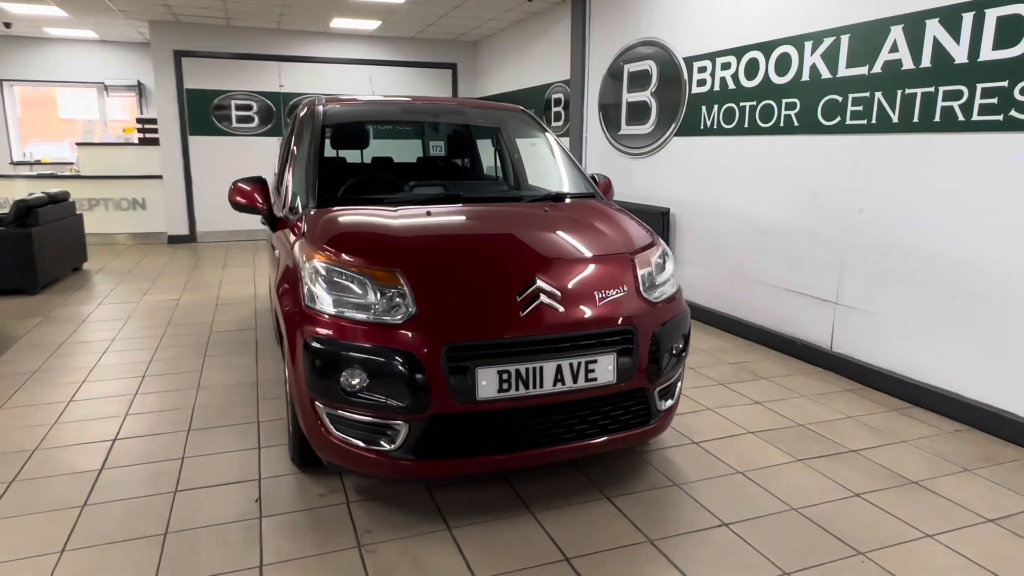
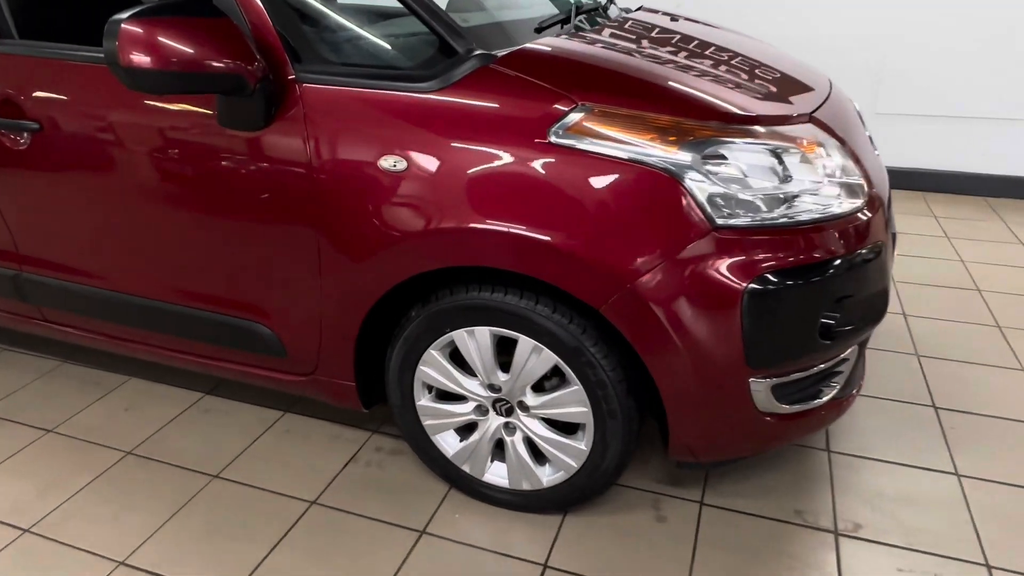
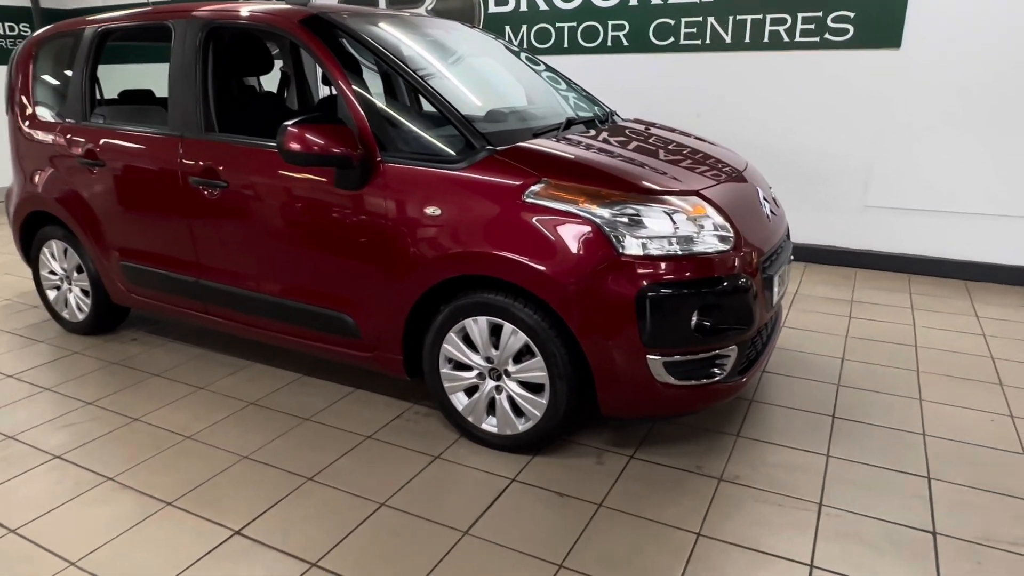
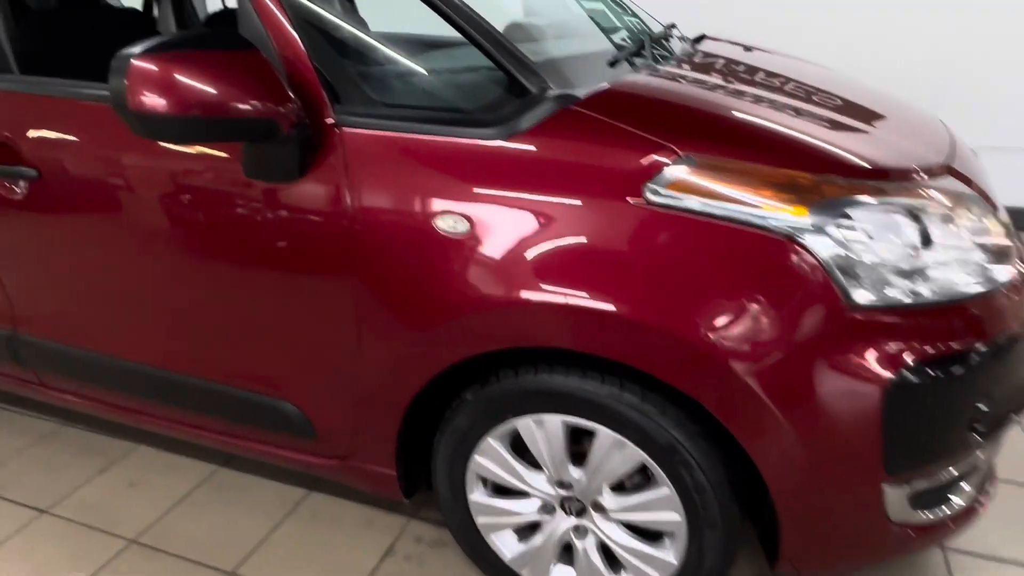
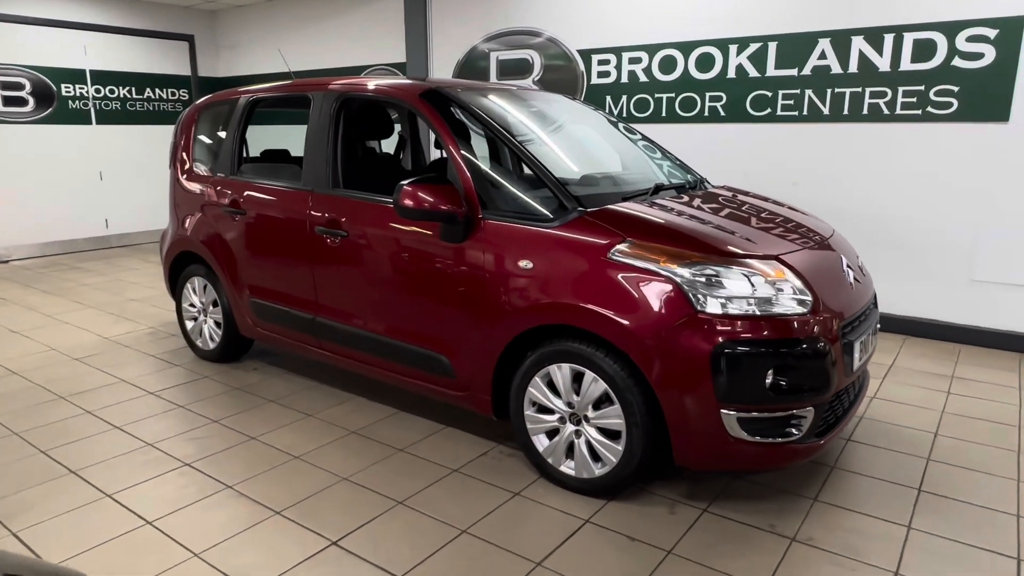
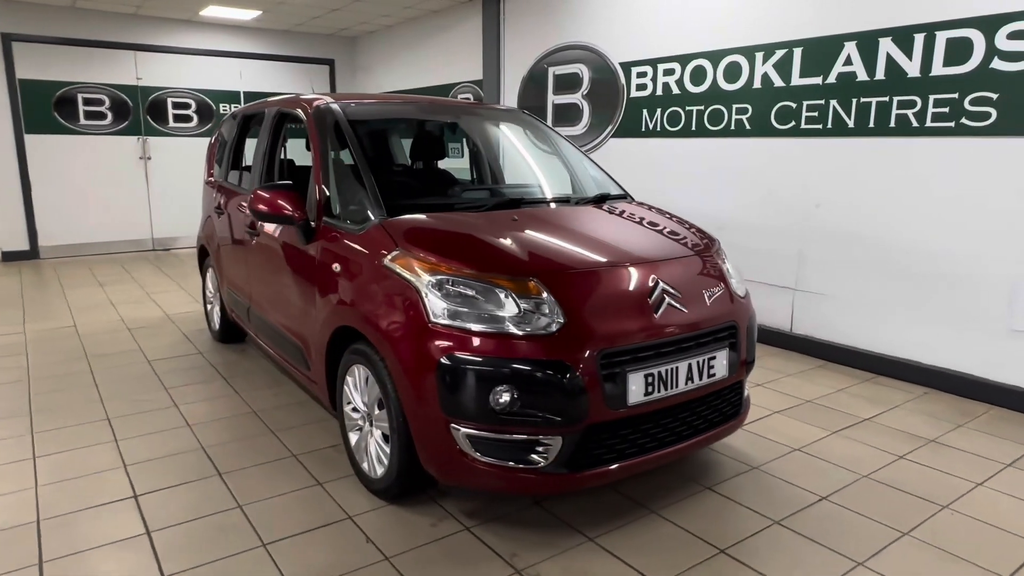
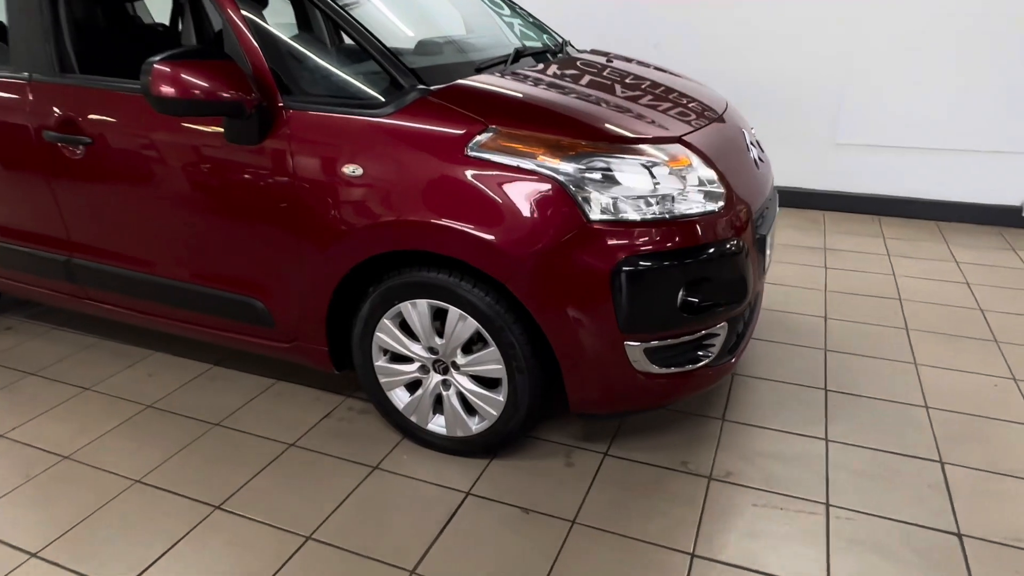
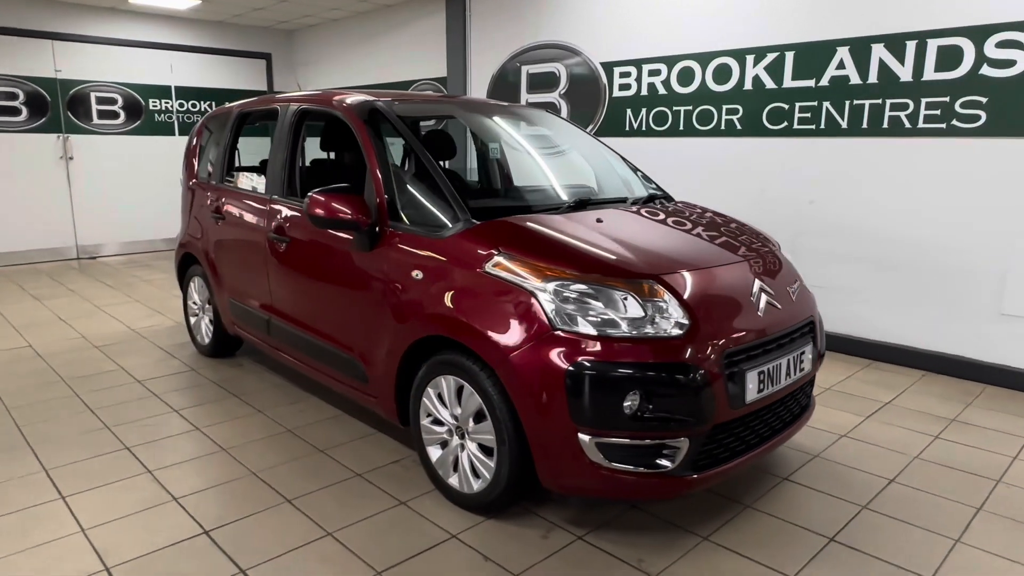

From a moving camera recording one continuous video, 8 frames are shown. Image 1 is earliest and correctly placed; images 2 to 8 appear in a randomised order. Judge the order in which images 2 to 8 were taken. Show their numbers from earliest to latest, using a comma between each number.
6, 8, 5, 3, 7, 2, 4
